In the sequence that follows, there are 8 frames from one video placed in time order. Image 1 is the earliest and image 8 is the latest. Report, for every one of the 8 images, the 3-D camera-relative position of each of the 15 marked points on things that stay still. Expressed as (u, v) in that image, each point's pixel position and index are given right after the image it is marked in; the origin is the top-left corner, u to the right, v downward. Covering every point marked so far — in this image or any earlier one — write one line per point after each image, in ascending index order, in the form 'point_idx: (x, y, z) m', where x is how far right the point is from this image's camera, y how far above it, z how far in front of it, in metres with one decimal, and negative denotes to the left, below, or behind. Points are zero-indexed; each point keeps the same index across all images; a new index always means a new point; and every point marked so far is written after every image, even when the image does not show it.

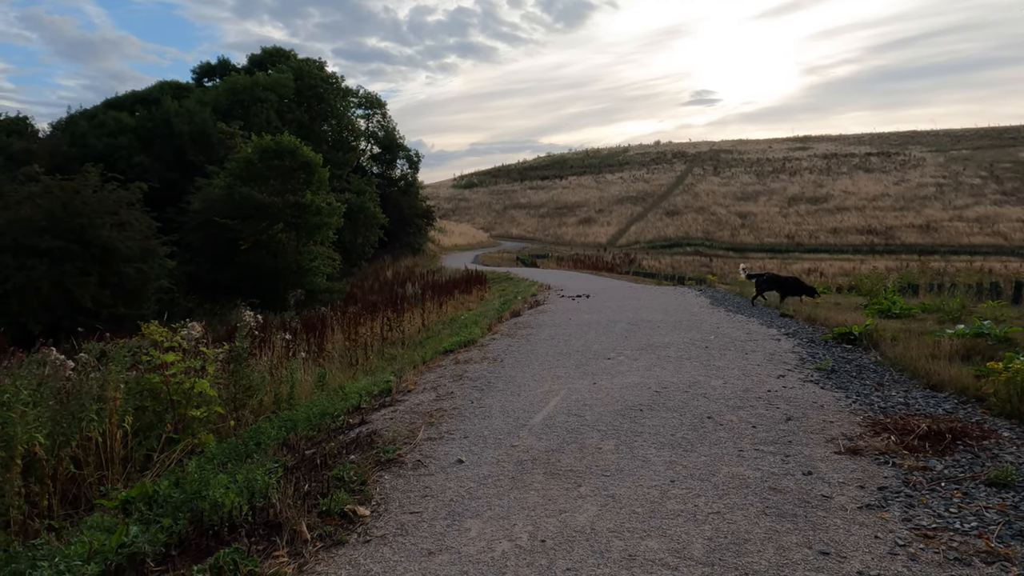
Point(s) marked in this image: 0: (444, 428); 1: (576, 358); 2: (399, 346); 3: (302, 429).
0: (-0.6, -1.2, +5.8) m
1: (+0.9, -0.9, +8.8) m
2: (-2.4, -1.3, +14.2) m
3: (-2.1, -1.4, +6.5) m
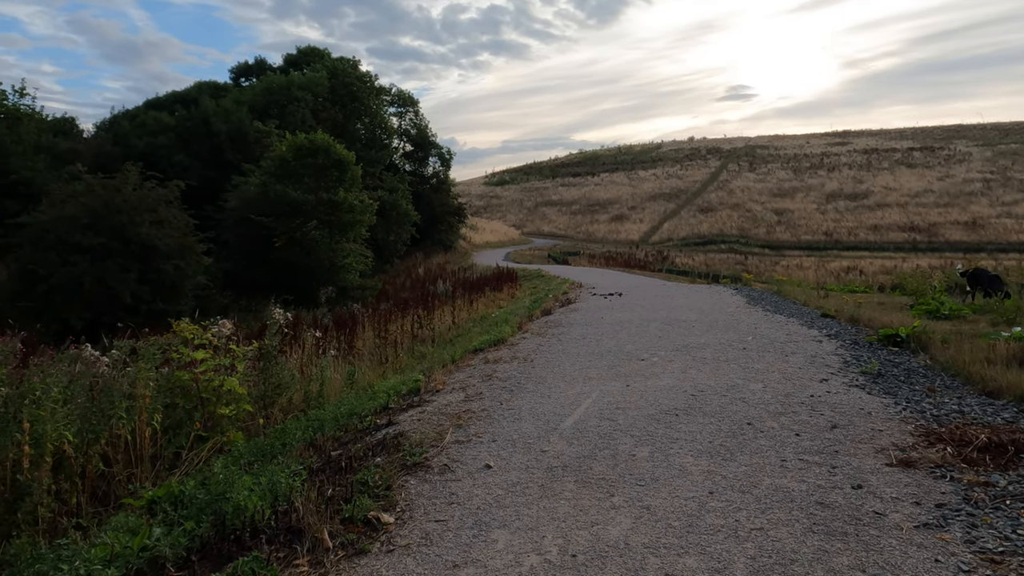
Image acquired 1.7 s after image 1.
0: (-0.3, -1.2, +5.6) m
1: (+1.3, -0.9, +8.6) m
2: (-1.8, -1.2, +14.2) m
3: (-1.8, -1.4, +6.5) m
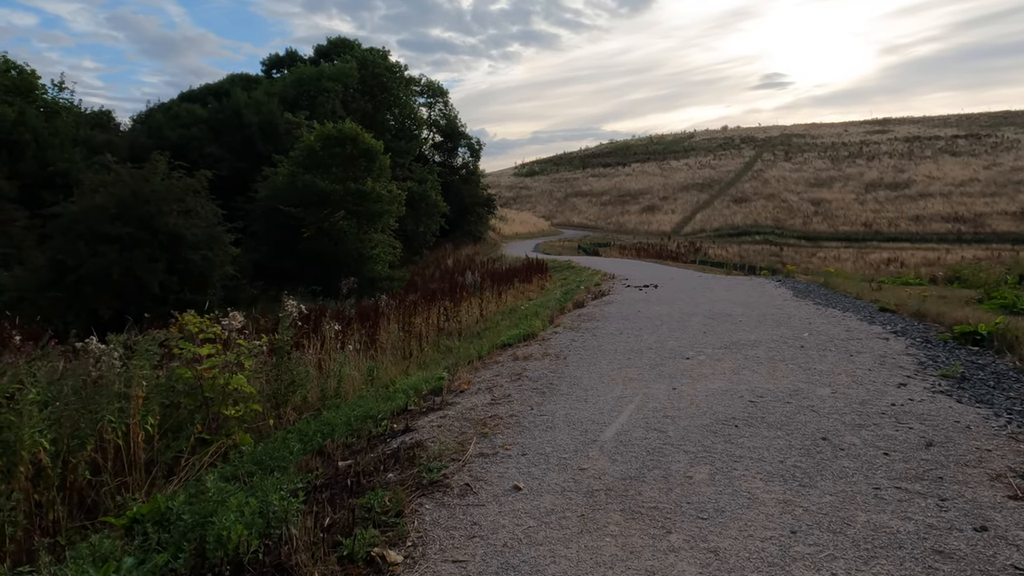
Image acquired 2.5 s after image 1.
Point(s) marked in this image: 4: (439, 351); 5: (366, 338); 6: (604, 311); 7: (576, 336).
0: (-0.1, -1.1, +4.9) m
1: (+1.6, -0.8, +7.8) m
2: (-1.2, -1.0, +13.5) m
3: (-1.5, -1.3, +5.8) m
4: (-1.3, -1.2, +11.9) m
5: (-2.7, -0.9, +12.2) m
6: (+1.7, -0.4, +12.3) m
7: (+0.9, -0.7, +9.7) m
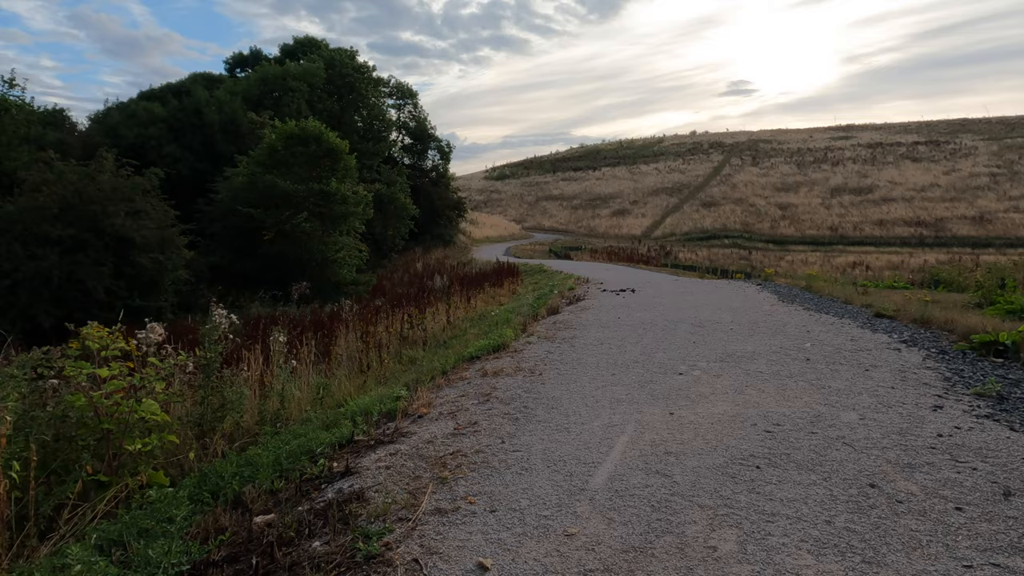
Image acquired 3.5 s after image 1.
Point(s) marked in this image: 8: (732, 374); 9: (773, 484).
0: (-0.3, -1.2, +3.9) m
1: (+1.3, -0.9, +6.8) m
2: (-1.7, -1.1, +12.4) m
3: (-1.7, -1.3, +4.7) m
4: (-1.8, -1.3, +10.8) m
5: (-3.2, -1.0, +11.1) m
6: (+1.2, -0.5, +11.3) m
7: (+0.5, -0.8, +8.7) m
8: (+2.2, -0.8, +6.5) m
9: (+1.4, -1.1, +3.6) m
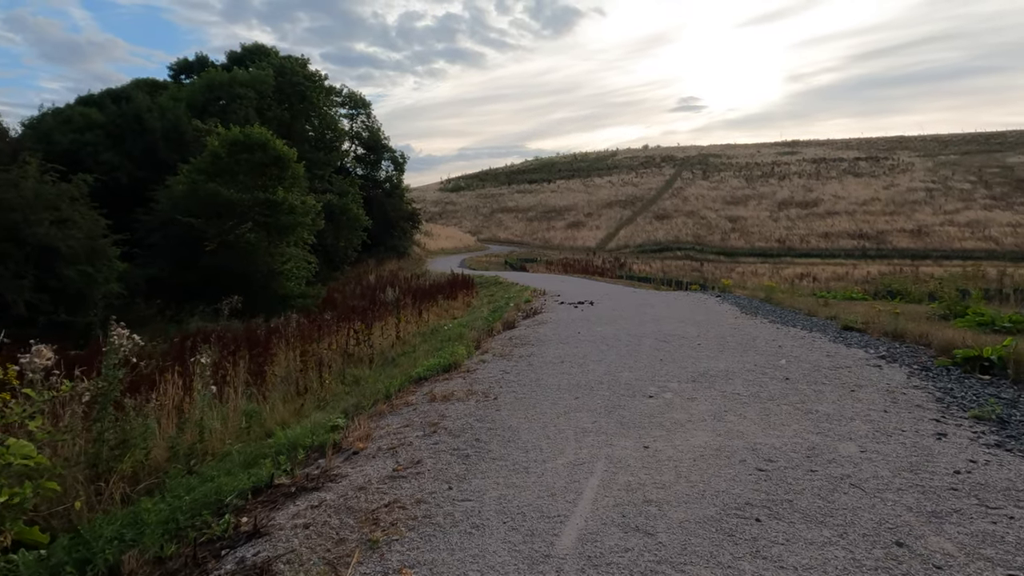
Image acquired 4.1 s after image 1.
0: (-0.5, -1.3, +3.1) m
1: (+0.8, -1.0, +6.1) m
2: (-2.5, -1.4, +11.5) m
3: (-2.0, -1.4, +3.8) m
4: (-2.5, -1.5, +9.9) m
5: (-3.9, -1.2, +10.1) m
6: (+0.5, -0.7, +10.6) m
7: (0.0, -0.9, +7.9) m
8: (+1.7, -1.0, +5.9) m
9: (+1.2, -1.1, +3.0) m
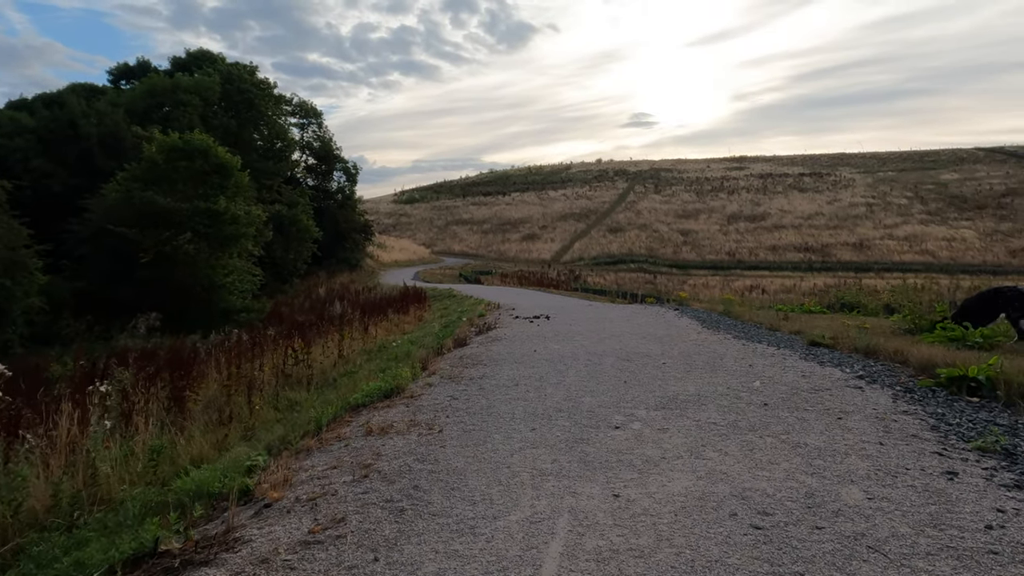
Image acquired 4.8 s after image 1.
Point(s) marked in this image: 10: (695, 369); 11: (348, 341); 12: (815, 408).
0: (-0.8, -1.3, +2.2) m
1: (+0.4, -1.1, +5.4) m
2: (-3.3, -1.6, +10.5) m
3: (-2.3, -1.5, +2.9) m
4: (-3.2, -1.7, +8.9) m
5: (-4.6, -1.4, +9.0) m
6: (-0.3, -1.0, +9.8) m
7: (-0.6, -1.1, +7.1) m
8: (+1.3, -1.1, +5.2) m
9: (+1.0, -1.2, +2.3) m
10: (+2.1, -0.9, +7.6) m
11: (-3.6, -1.2, +14.7) m
12: (+2.6, -1.0, +5.6) m
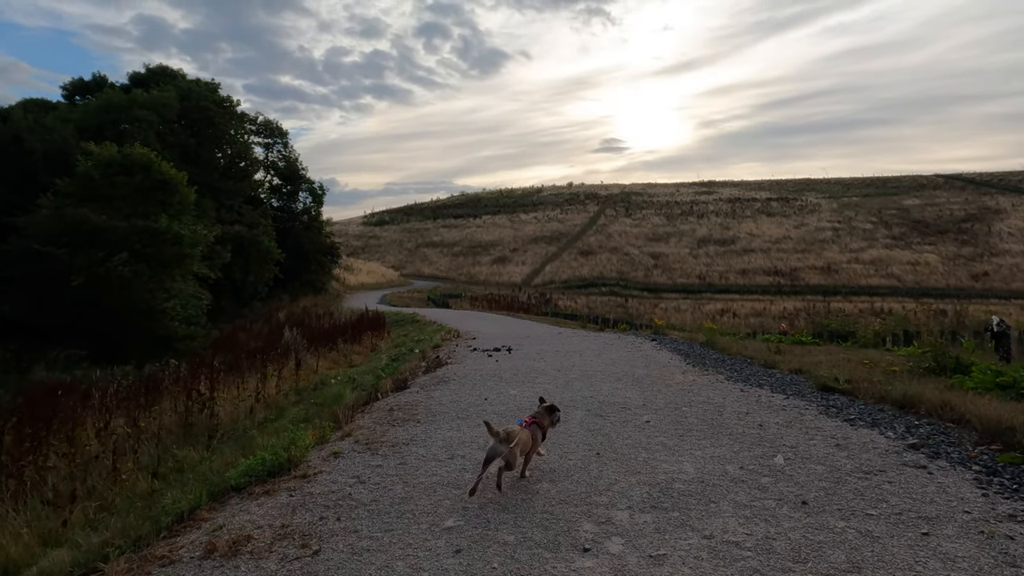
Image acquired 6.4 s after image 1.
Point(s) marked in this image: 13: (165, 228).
0: (-1.1, -1.5, +0.3) m
1: (0.0, -1.4, +3.5) m
2: (-4.0, -2.0, +8.4) m
3: (-2.7, -1.7, +0.8) m
4: (-3.8, -2.0, +6.8) m
5: (-5.2, -1.8, +6.8) m
6: (-0.9, -1.3, +7.9) m
7: (-1.1, -1.4, +5.2) m
8: (+0.9, -1.3, +3.3) m
9: (+0.7, -1.3, +0.4) m
10: (+1.5, -1.2, +5.7) m
11: (-4.5, -1.7, +12.6) m
12: (+2.1, -1.2, +3.8) m
13: (-11.0, +1.9, +19.9) m
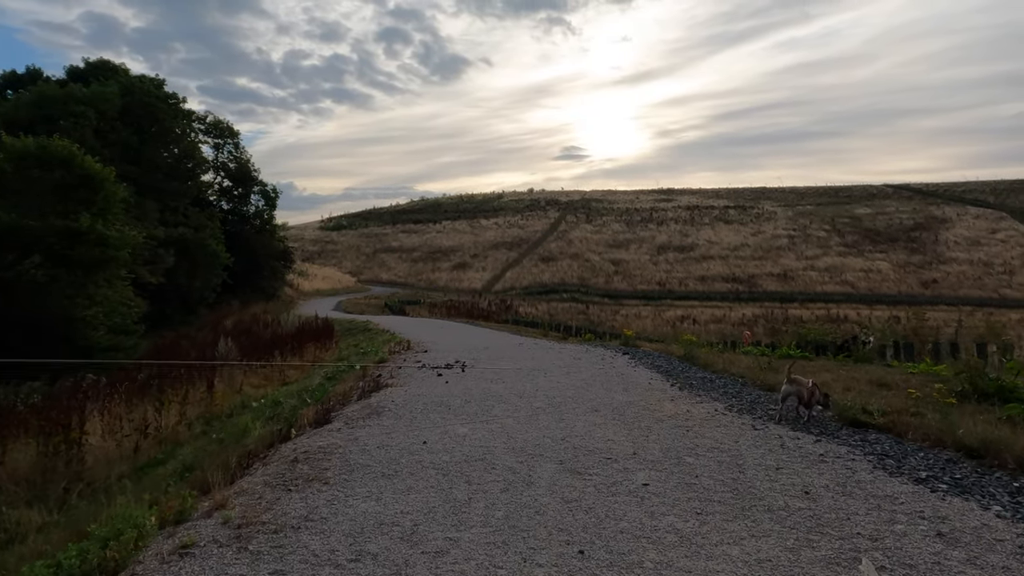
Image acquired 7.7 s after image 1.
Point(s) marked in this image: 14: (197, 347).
0: (-1.1, -1.5, -1.6) m
1: (-0.3, -1.4, +1.6) m
2: (-4.5, -2.1, +6.3) m
3: (-2.7, -1.7, -1.2) m
4: (-4.2, -2.1, +4.7) m
5: (-5.6, -1.8, +4.7) m
6: (-1.4, -1.4, +5.9) m
7: (-1.4, -1.5, +3.3) m
8: (+0.7, -1.3, +1.5) m
9: (+0.6, -1.4, -1.4) m
10: (+1.2, -1.3, +4.0) m
11: (-5.2, -1.8, +10.4) m
12: (+1.8, -1.3, +2.0) m
13: (-12.1, +1.7, +17.4) m
14: (-9.2, -1.7, +18.0) m
